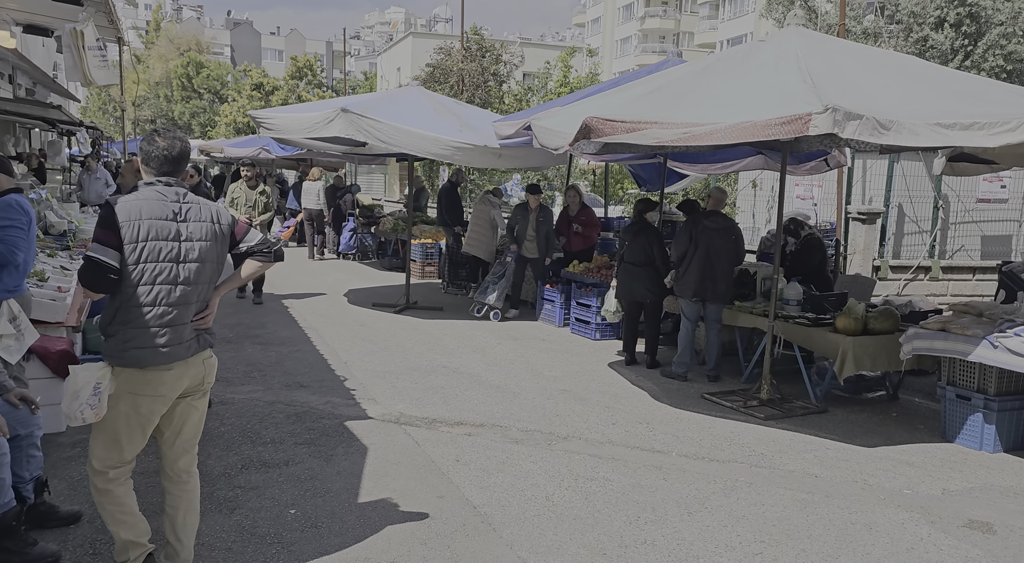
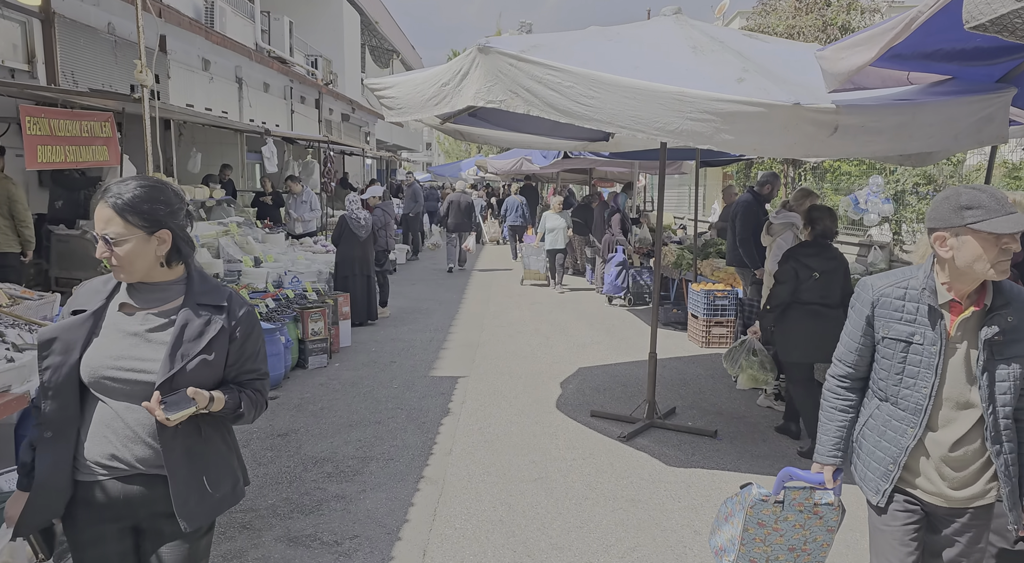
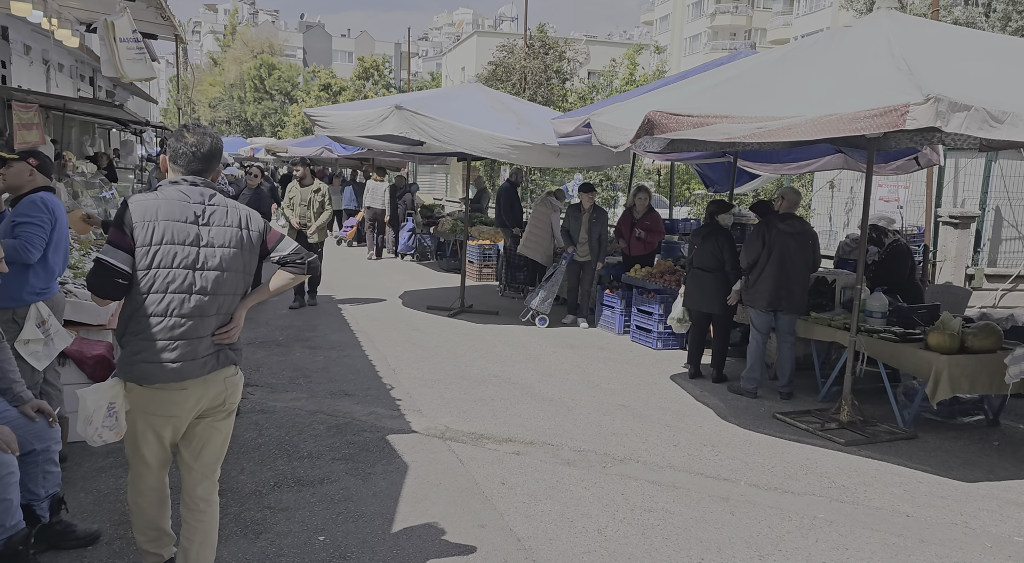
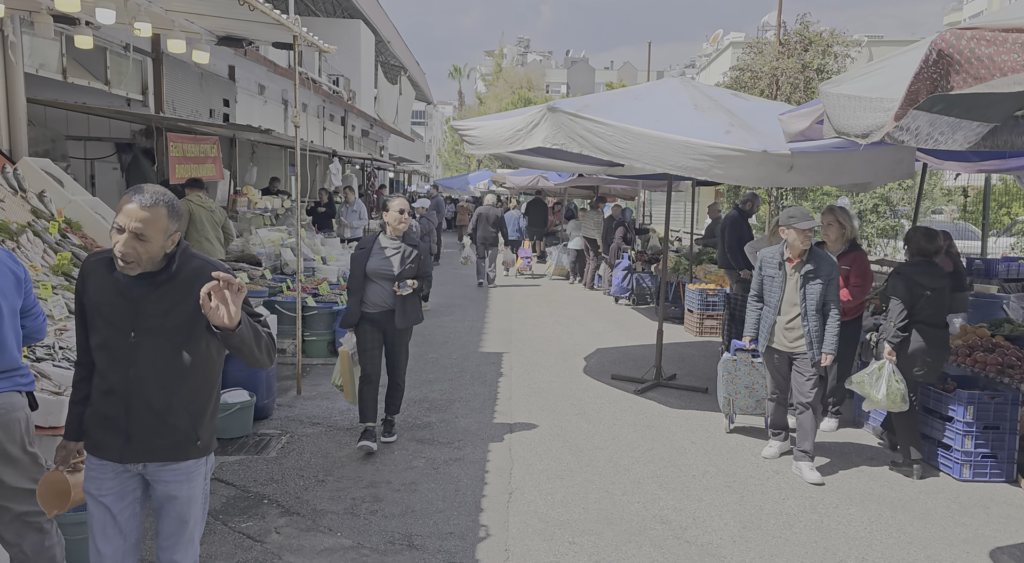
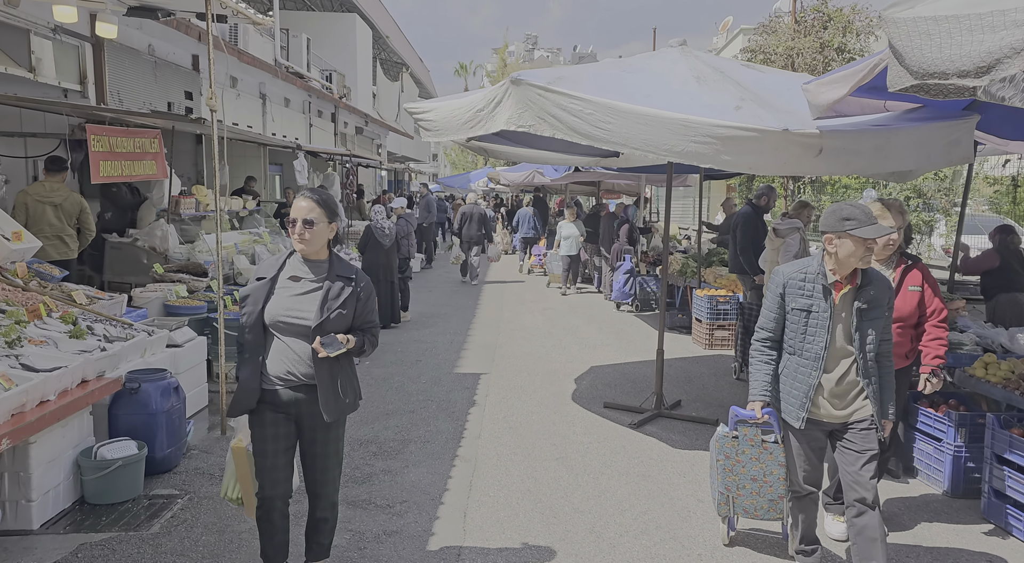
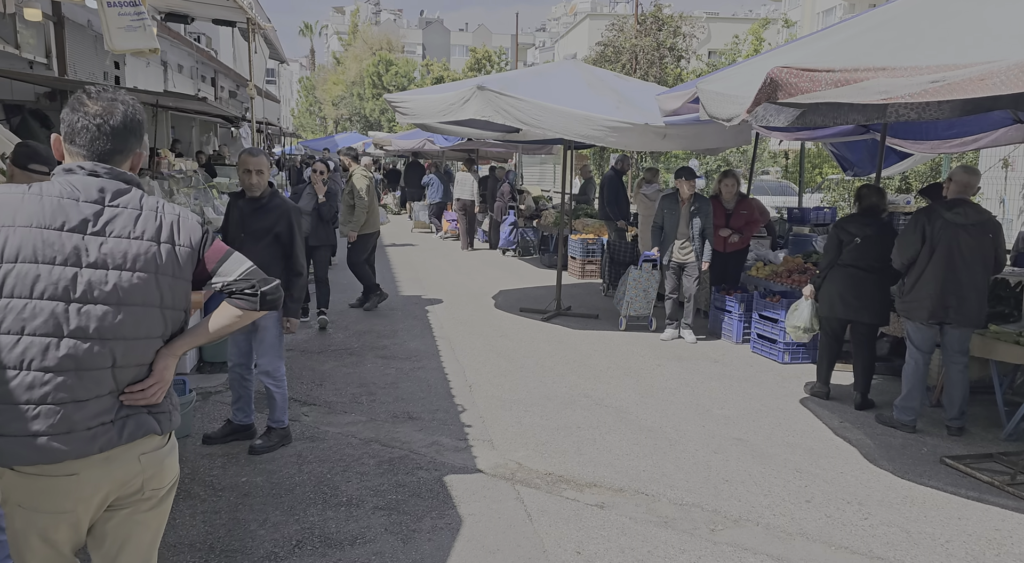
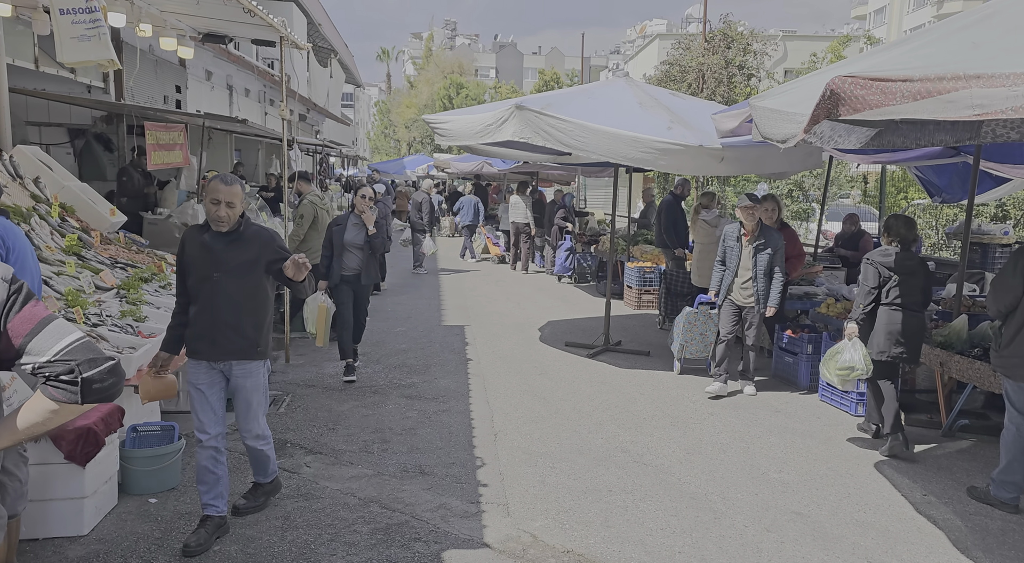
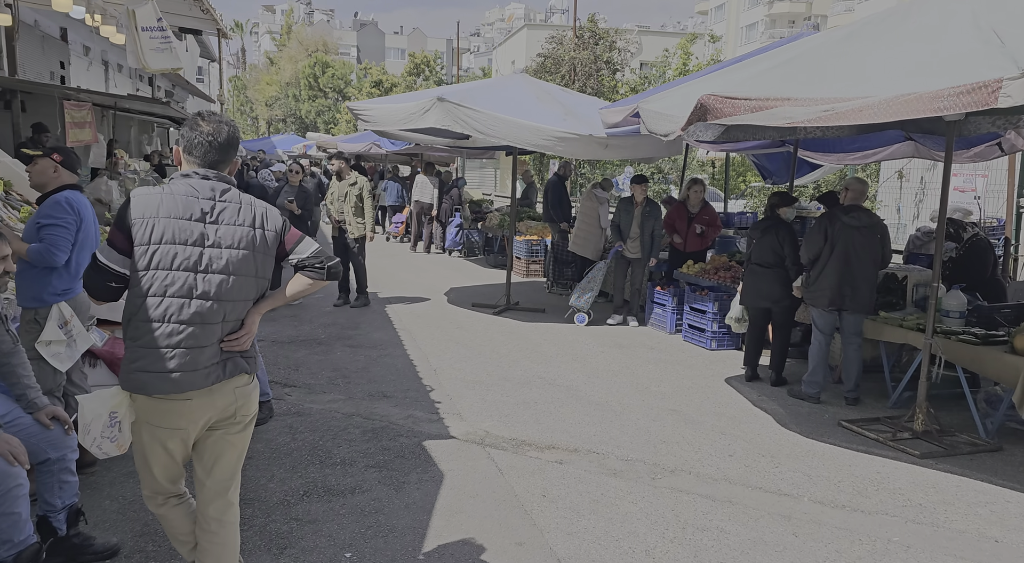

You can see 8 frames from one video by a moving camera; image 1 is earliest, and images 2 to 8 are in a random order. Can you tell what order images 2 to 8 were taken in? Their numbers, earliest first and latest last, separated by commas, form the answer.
3, 8, 6, 7, 4, 5, 2
